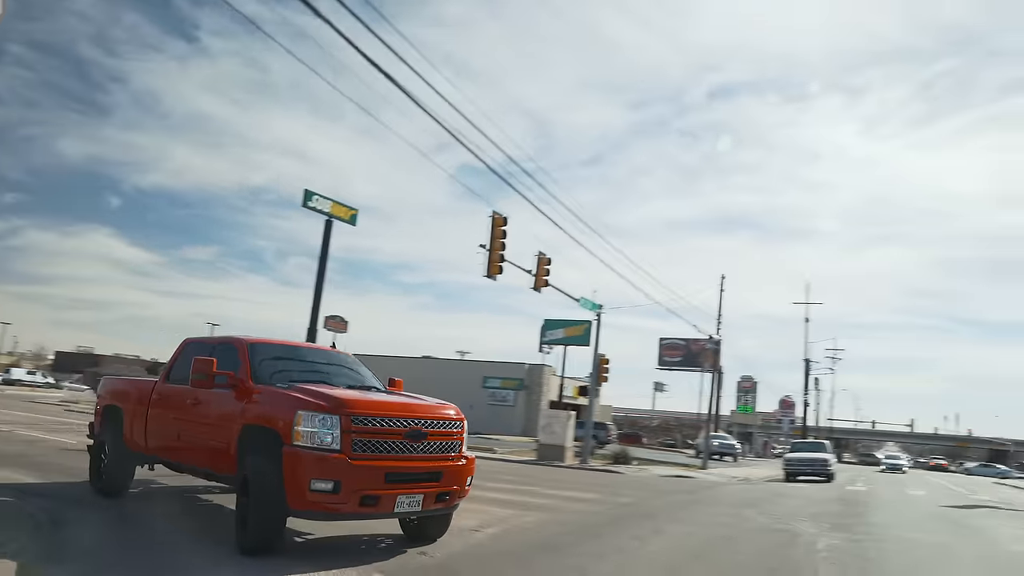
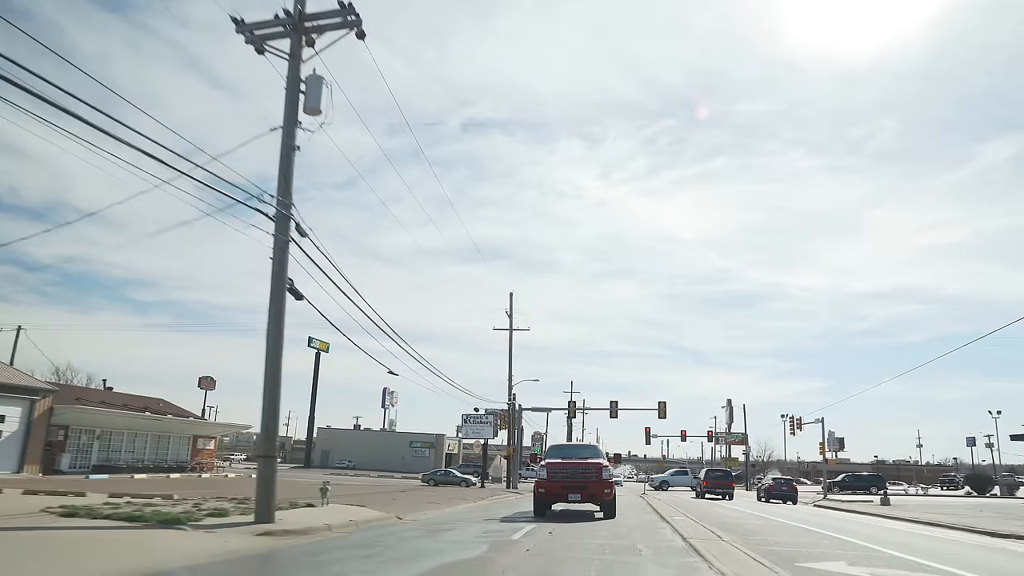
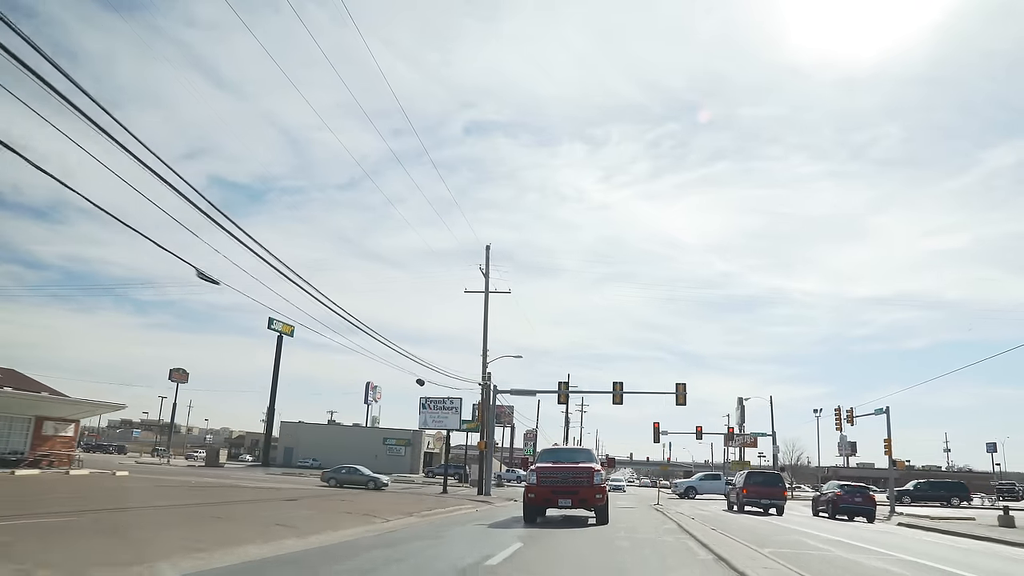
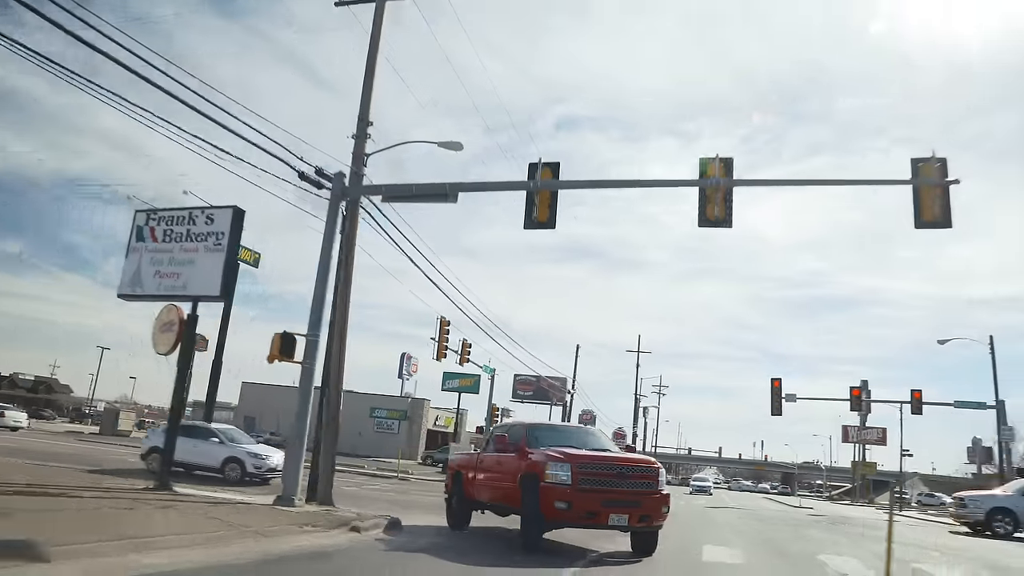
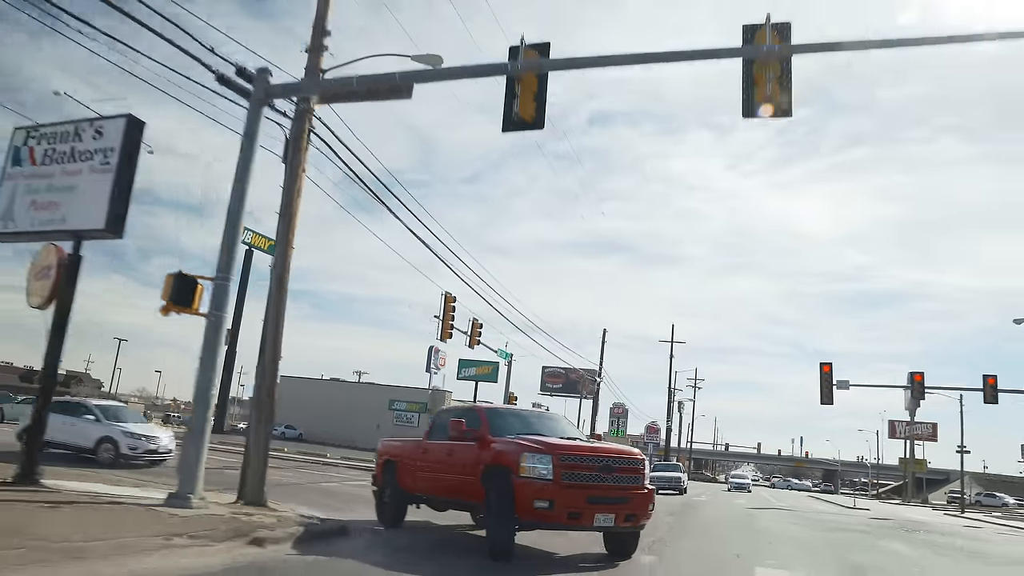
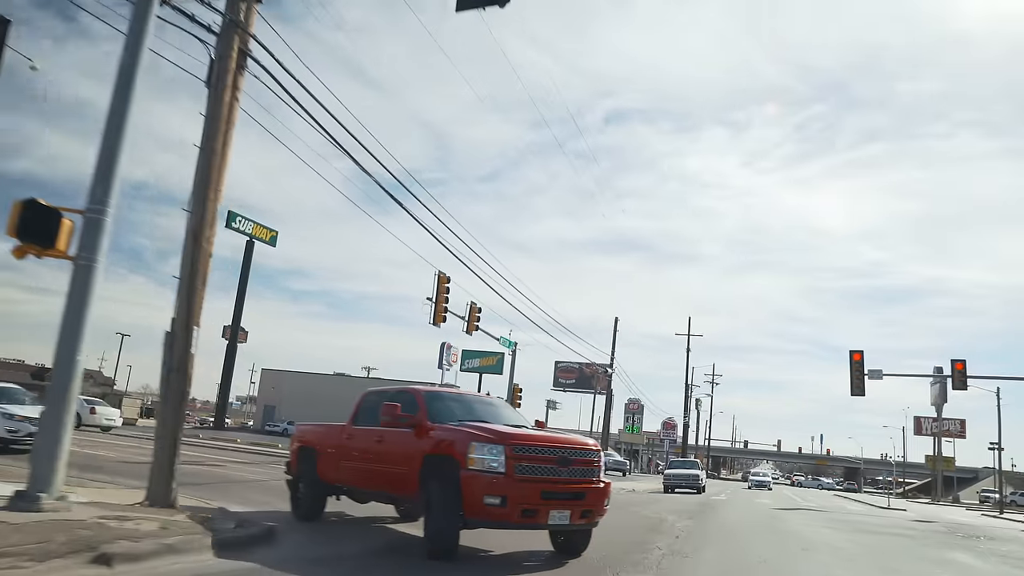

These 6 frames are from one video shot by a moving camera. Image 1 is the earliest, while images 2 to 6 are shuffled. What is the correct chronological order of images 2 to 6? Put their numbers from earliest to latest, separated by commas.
6, 5, 4, 3, 2
